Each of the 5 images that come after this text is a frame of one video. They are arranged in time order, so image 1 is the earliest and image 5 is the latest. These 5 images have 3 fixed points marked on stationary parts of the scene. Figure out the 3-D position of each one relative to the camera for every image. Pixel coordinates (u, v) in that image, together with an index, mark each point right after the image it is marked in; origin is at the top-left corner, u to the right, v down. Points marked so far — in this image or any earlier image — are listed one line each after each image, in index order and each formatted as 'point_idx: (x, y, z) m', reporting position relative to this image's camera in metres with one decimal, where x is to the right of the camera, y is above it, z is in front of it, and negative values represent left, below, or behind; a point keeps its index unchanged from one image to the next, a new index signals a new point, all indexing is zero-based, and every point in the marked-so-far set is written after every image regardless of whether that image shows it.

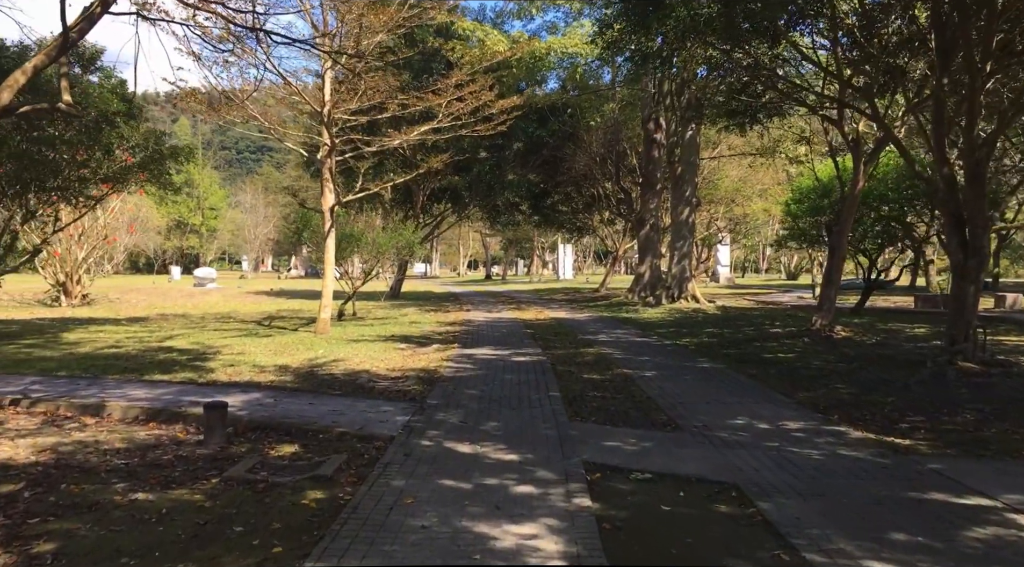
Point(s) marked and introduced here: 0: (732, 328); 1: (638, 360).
0: (+4.6, -0.9, +17.7) m
1: (+1.8, -1.1, +12.0) m
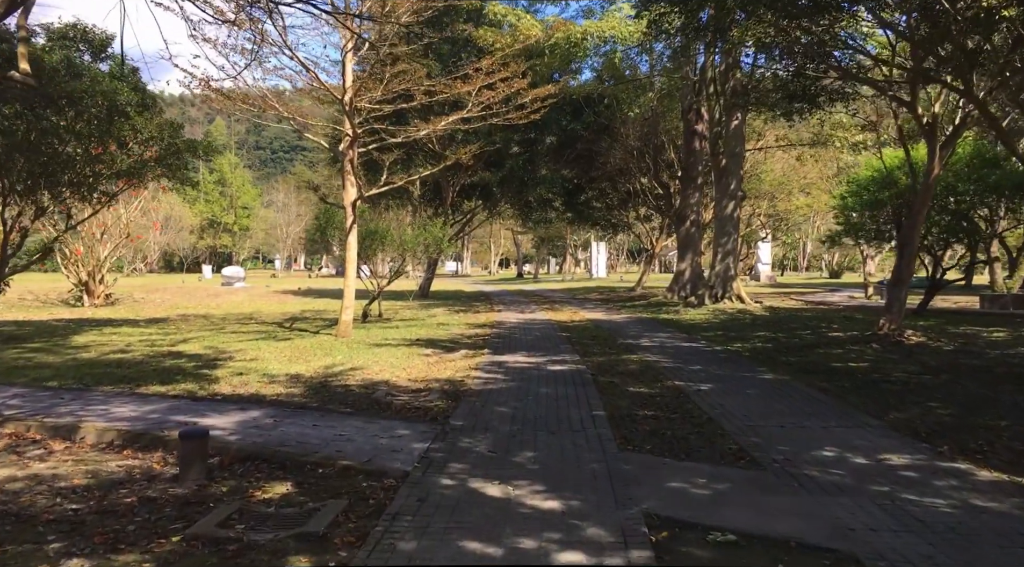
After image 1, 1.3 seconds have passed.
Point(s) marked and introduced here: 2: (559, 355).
0: (+5.3, -0.9, +16.3) m
1: (+2.2, -1.1, +10.7) m
2: (+0.7, -1.1, +12.6) m
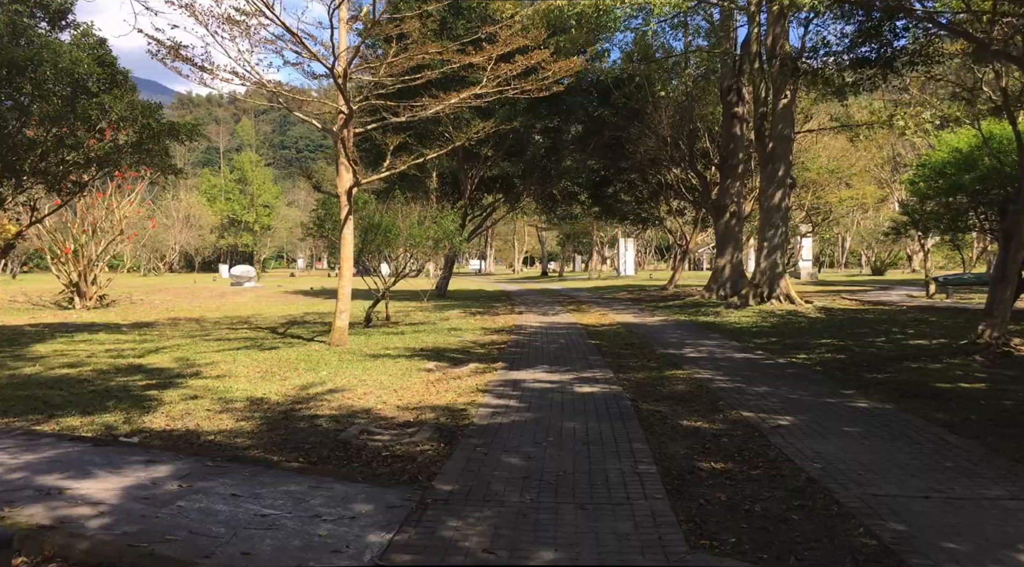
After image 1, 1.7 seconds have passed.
0: (+5.6, -0.9, +13.9) m
1: (+2.4, -1.1, +8.5) m
2: (+0.9, -1.1, +10.3) m
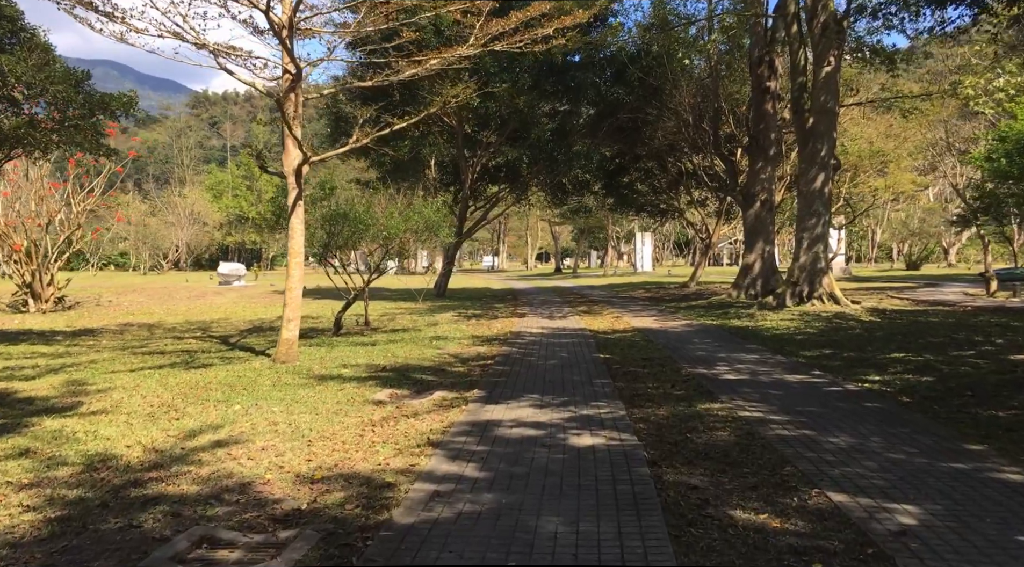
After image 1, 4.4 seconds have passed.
0: (+5.5, -0.9, +11.1) m
1: (+2.2, -1.1, +5.7) m
2: (+0.7, -1.1, +7.6) m
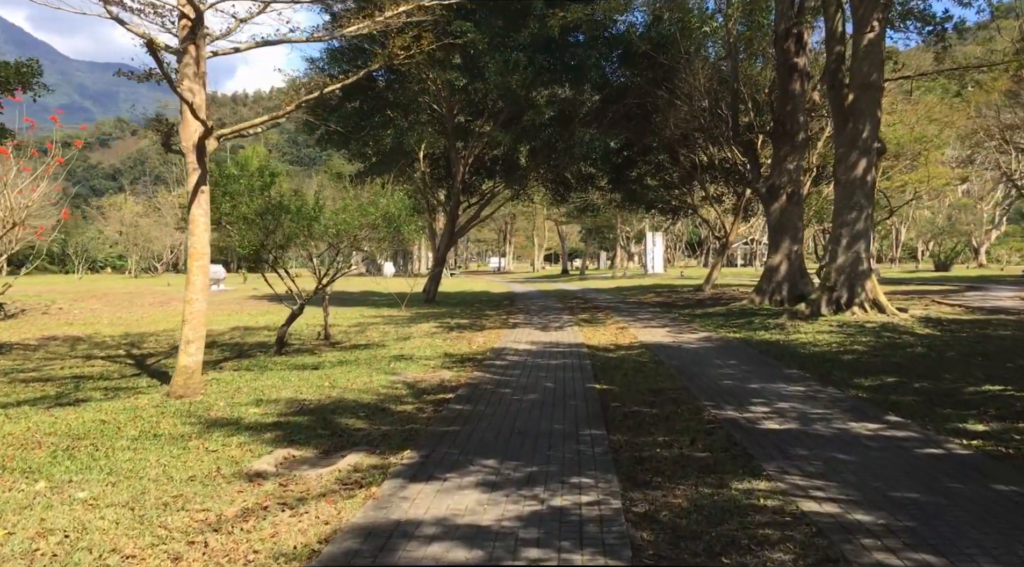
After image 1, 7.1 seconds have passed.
0: (+5.1, -0.9, +8.4) m
1: (+1.8, -1.2, +3.0) m
2: (+0.3, -1.2, +5.0) m
